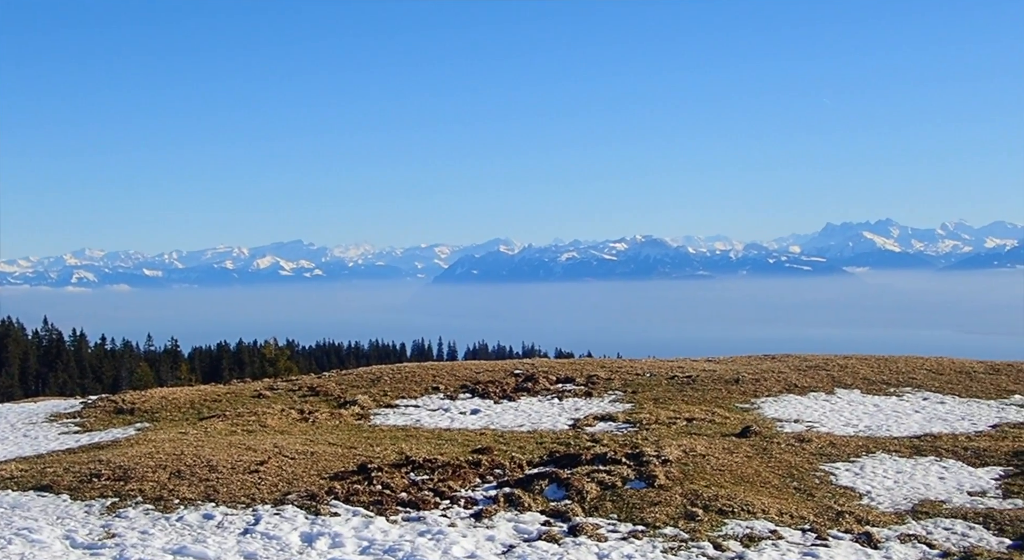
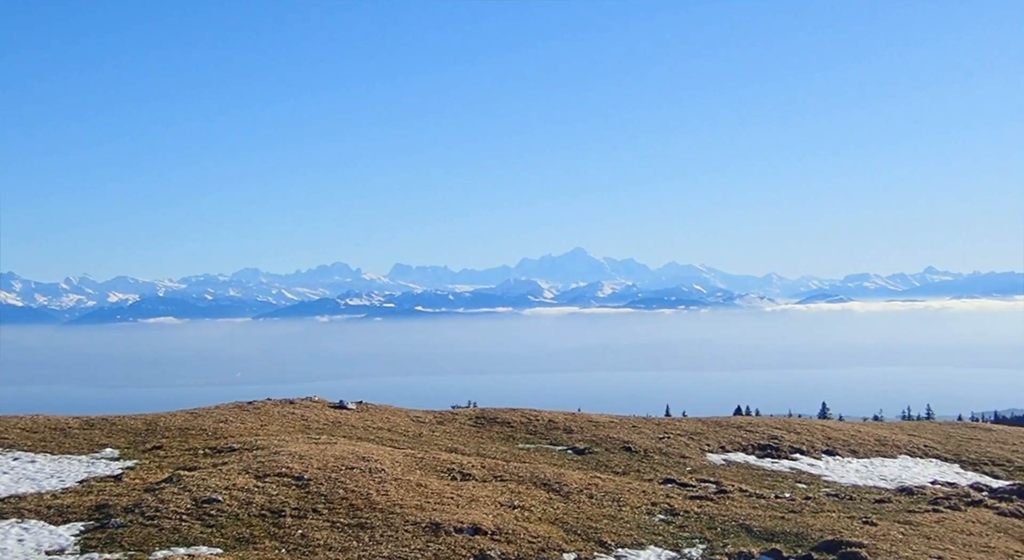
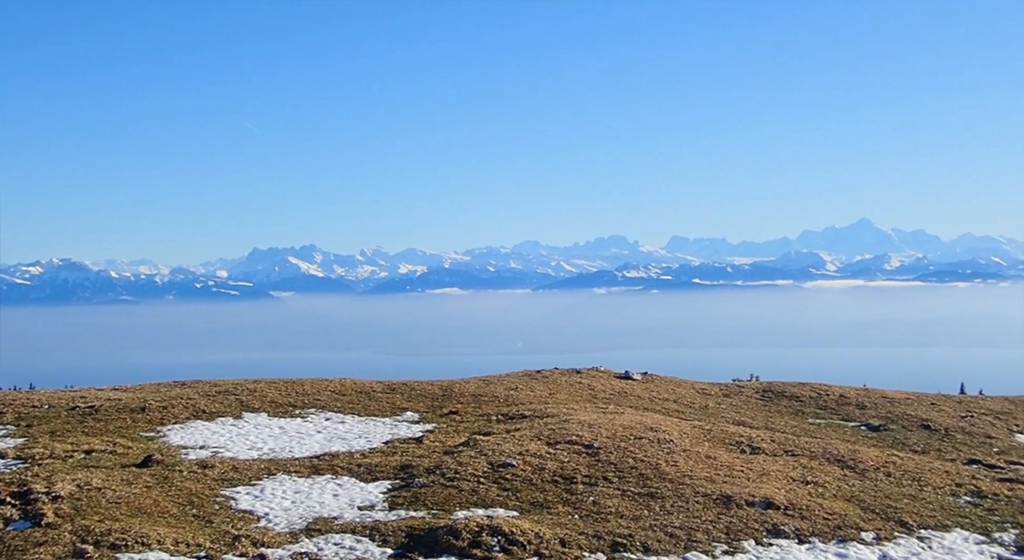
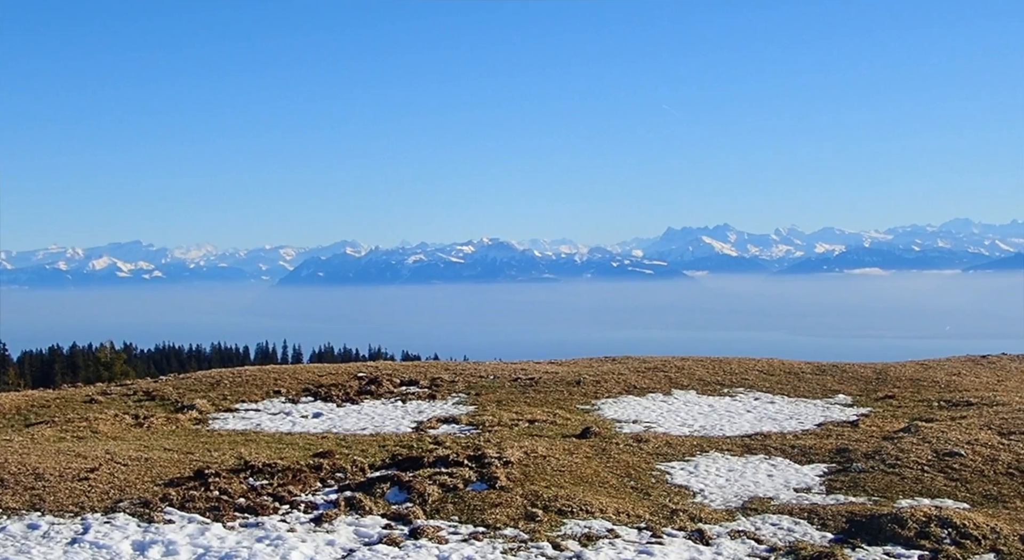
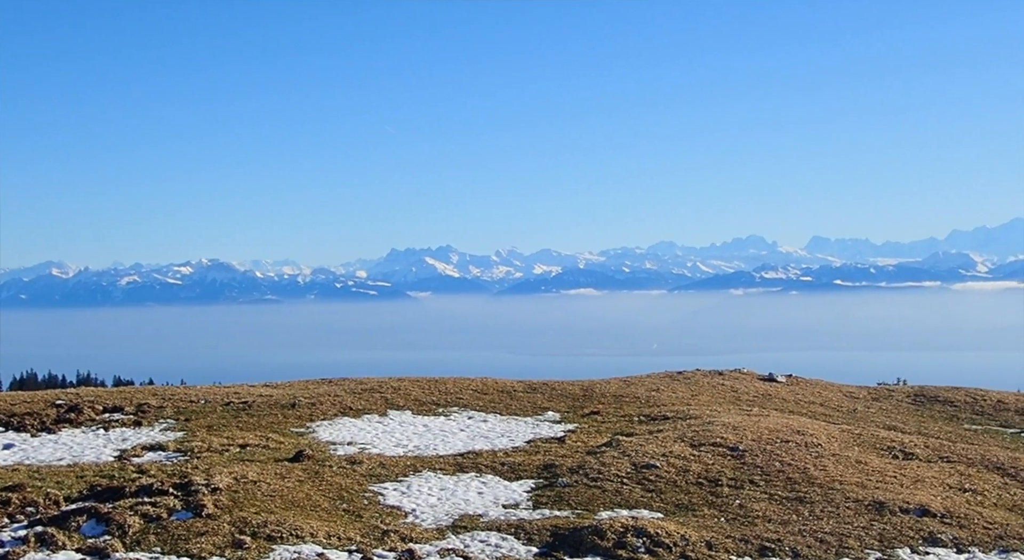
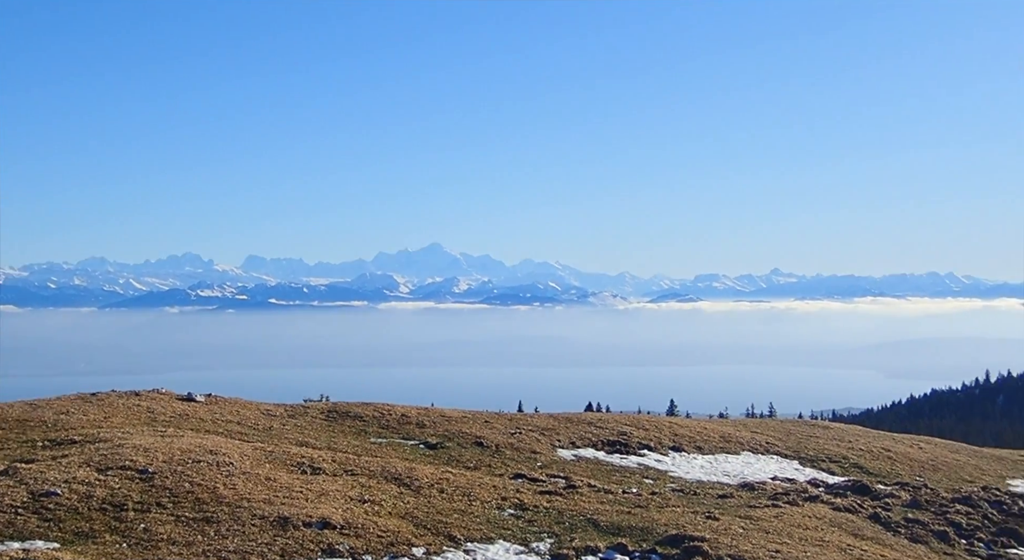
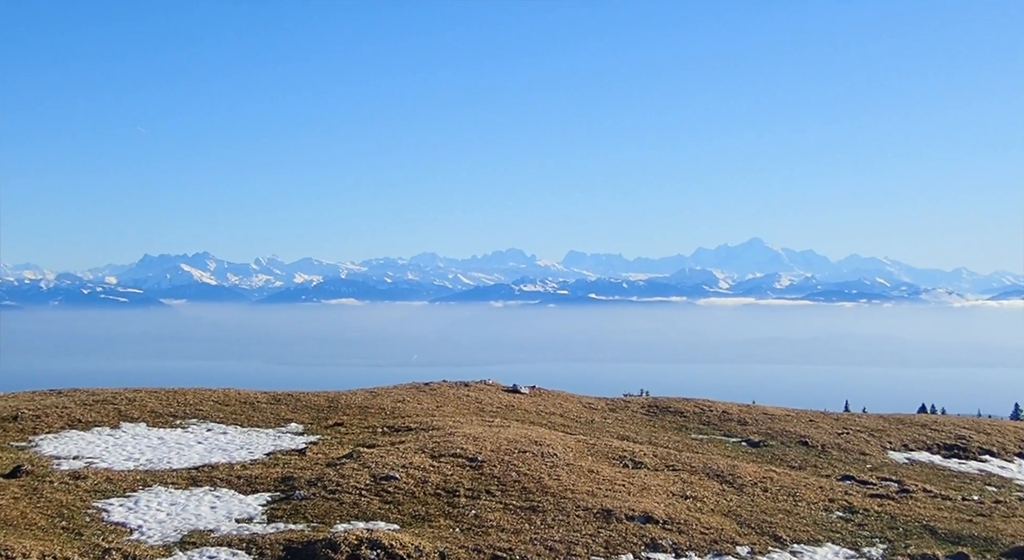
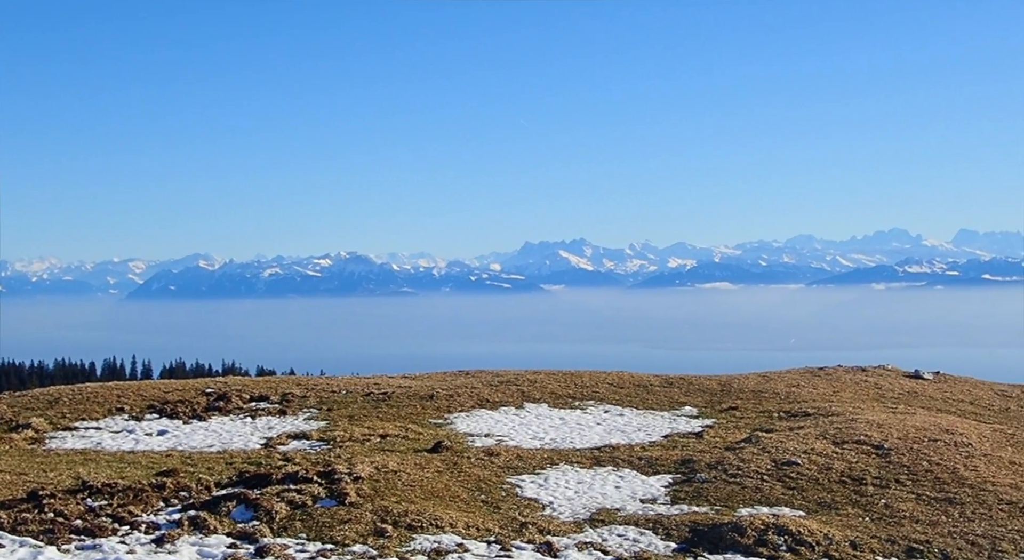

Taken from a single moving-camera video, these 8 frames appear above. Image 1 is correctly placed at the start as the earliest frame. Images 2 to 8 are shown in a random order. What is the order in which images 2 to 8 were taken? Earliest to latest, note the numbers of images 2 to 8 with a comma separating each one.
4, 8, 5, 3, 7, 2, 6
